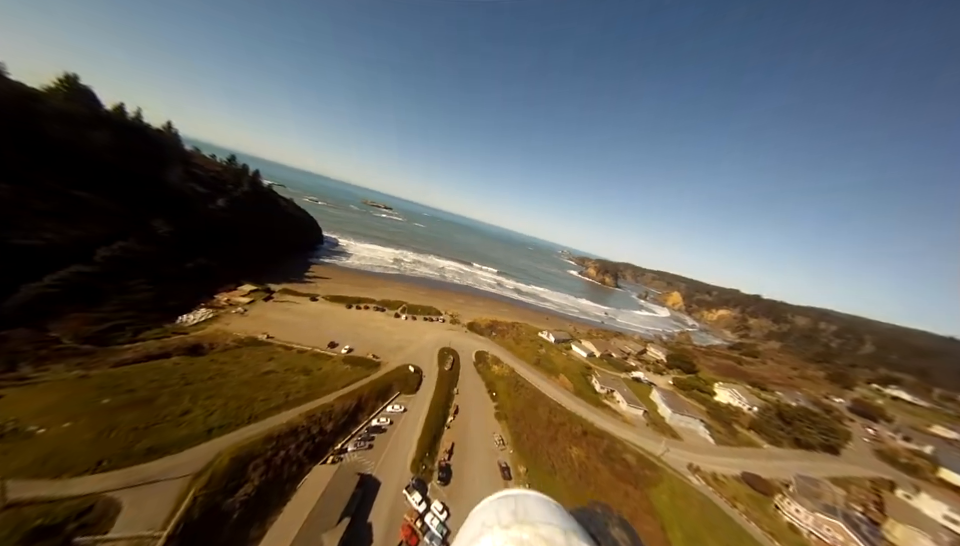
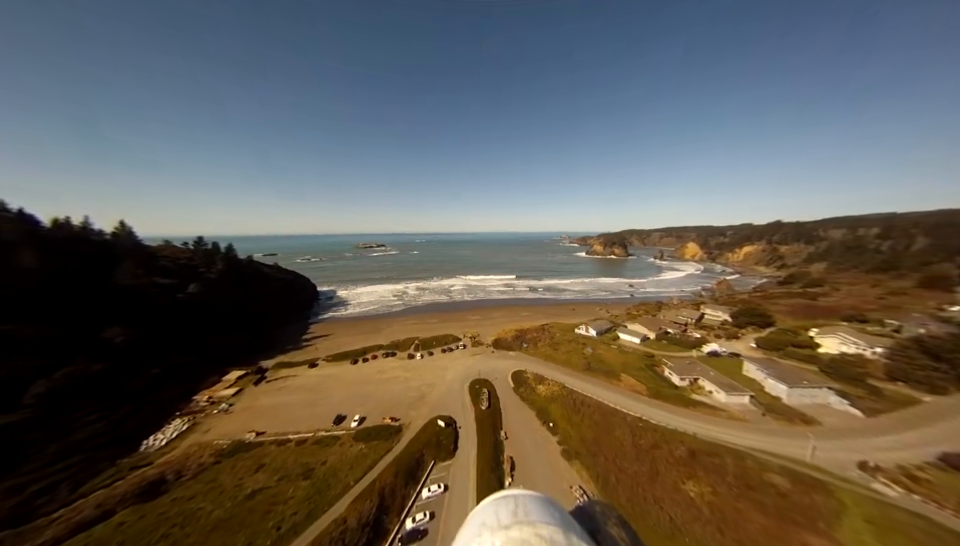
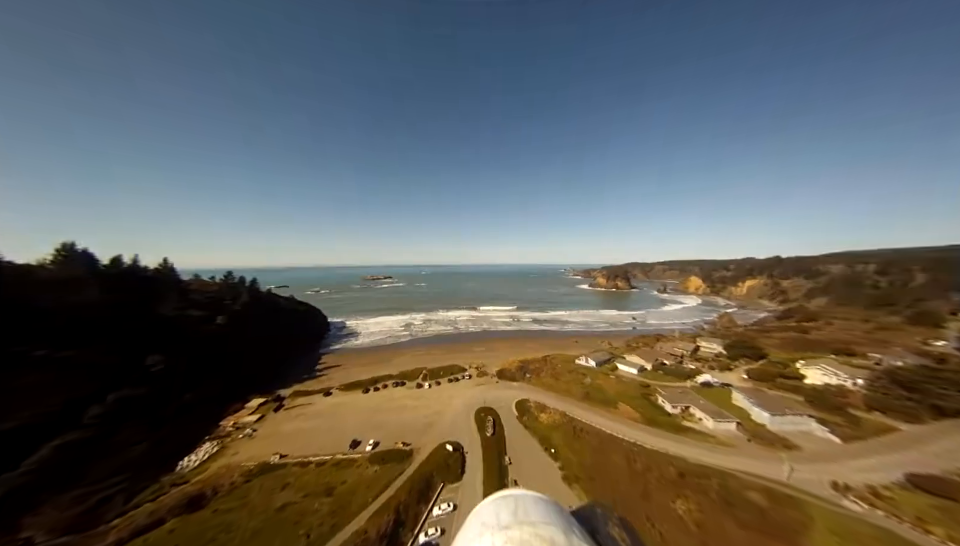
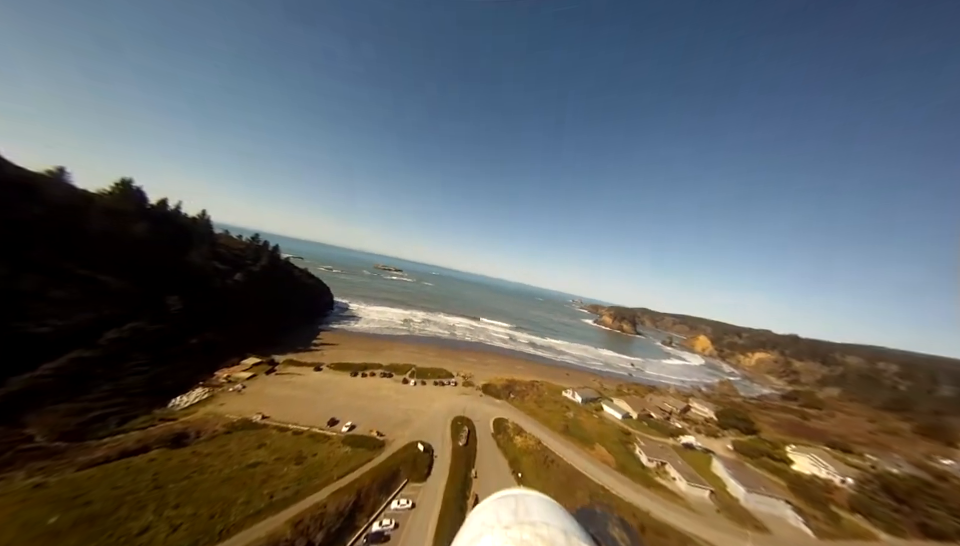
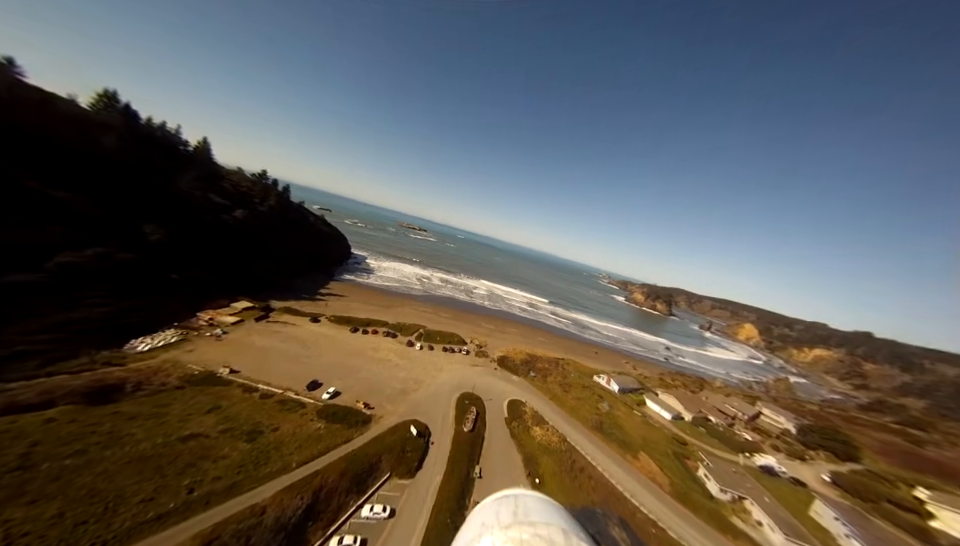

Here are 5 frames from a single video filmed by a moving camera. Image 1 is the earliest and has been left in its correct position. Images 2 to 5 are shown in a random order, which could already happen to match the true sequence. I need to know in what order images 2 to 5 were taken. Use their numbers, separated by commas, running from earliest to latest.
4, 3, 2, 5
